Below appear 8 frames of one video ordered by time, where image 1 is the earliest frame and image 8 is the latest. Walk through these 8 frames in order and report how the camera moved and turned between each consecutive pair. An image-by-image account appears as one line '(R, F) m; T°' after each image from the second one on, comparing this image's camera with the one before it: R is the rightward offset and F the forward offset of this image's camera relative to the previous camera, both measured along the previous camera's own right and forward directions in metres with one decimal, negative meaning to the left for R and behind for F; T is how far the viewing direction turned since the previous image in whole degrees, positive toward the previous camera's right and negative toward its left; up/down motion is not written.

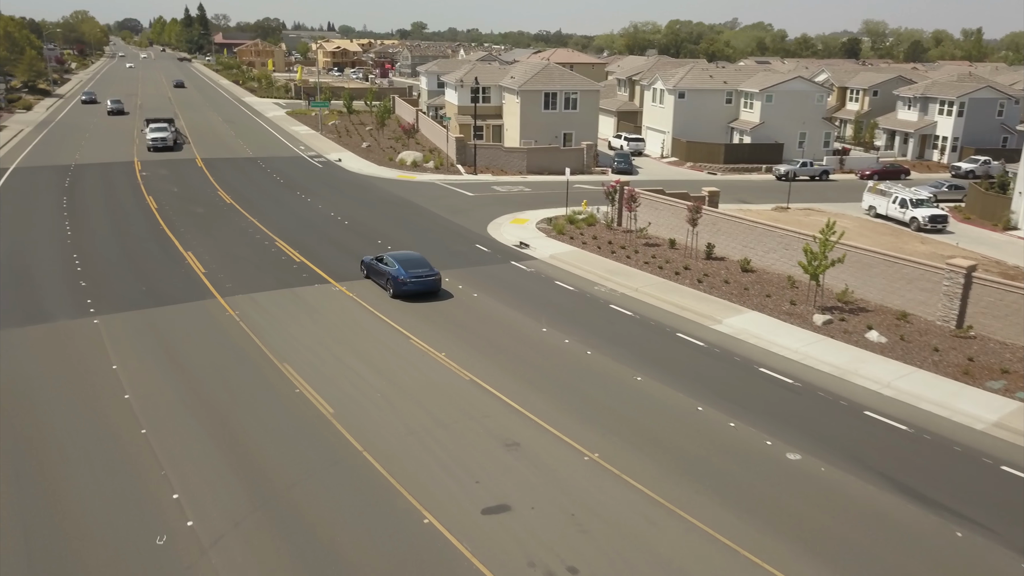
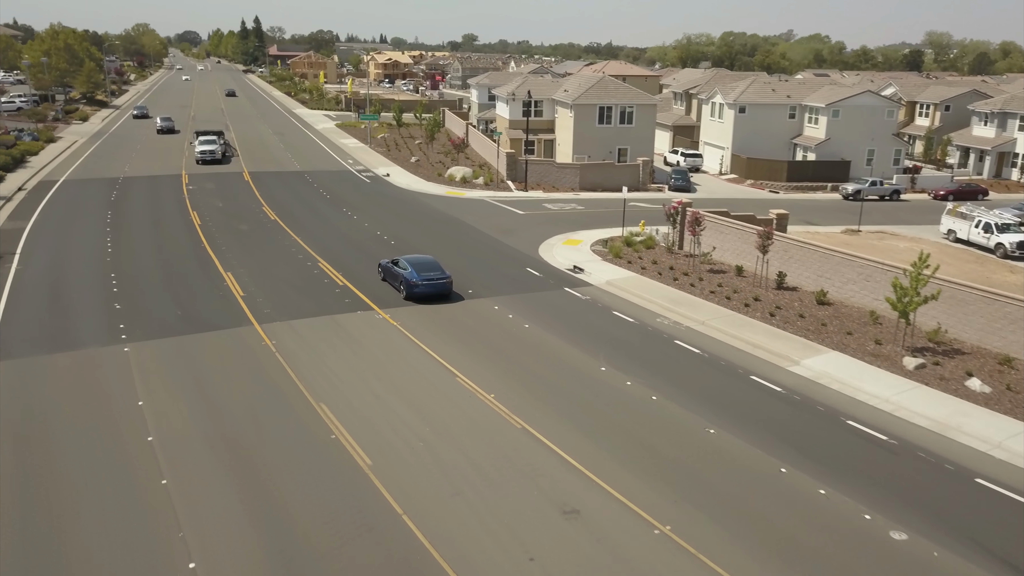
(-0.2, +1.5) m; -3°
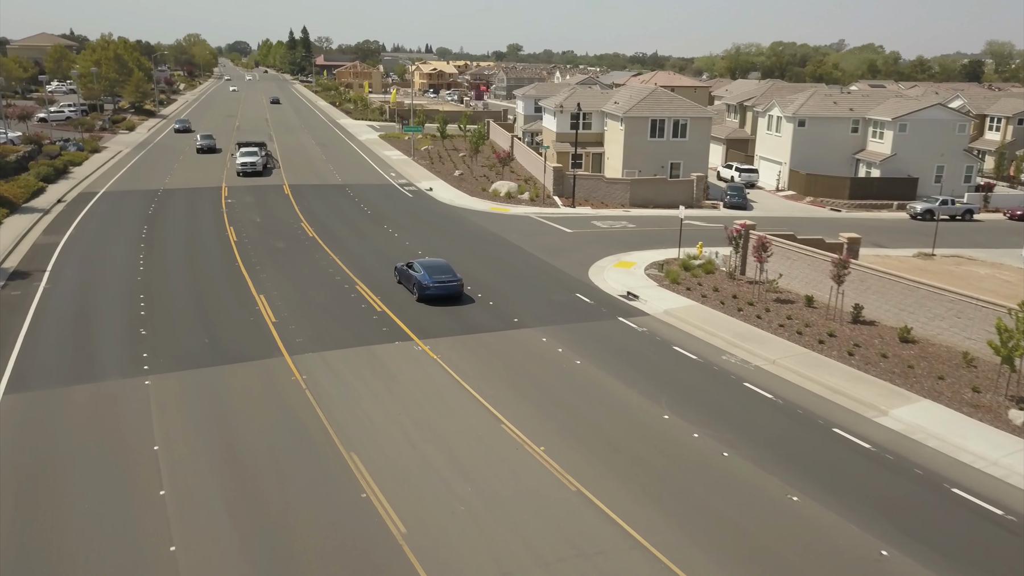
(-0.2, +1.6) m; -3°
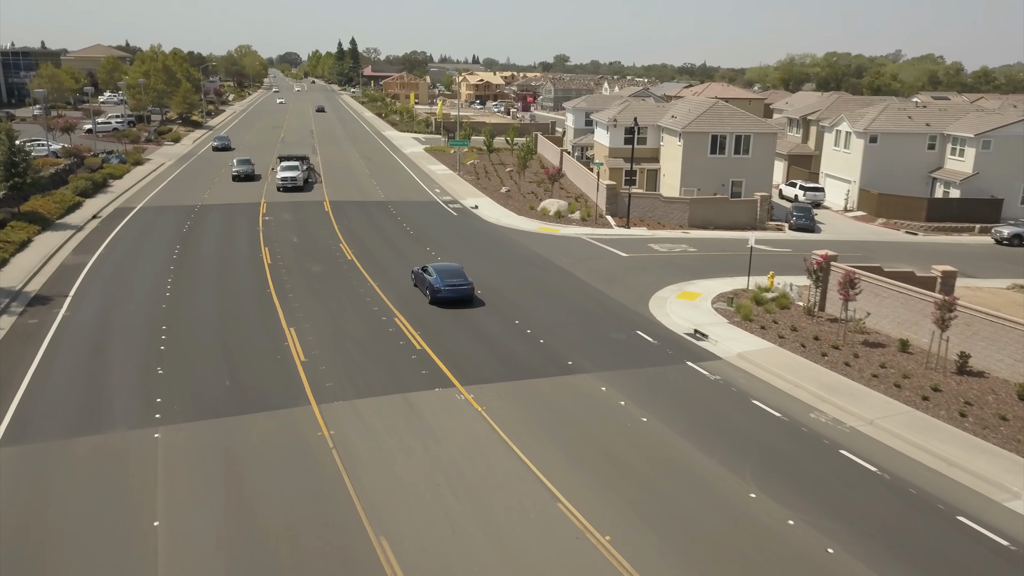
(-0.3, +2.1) m; -3°
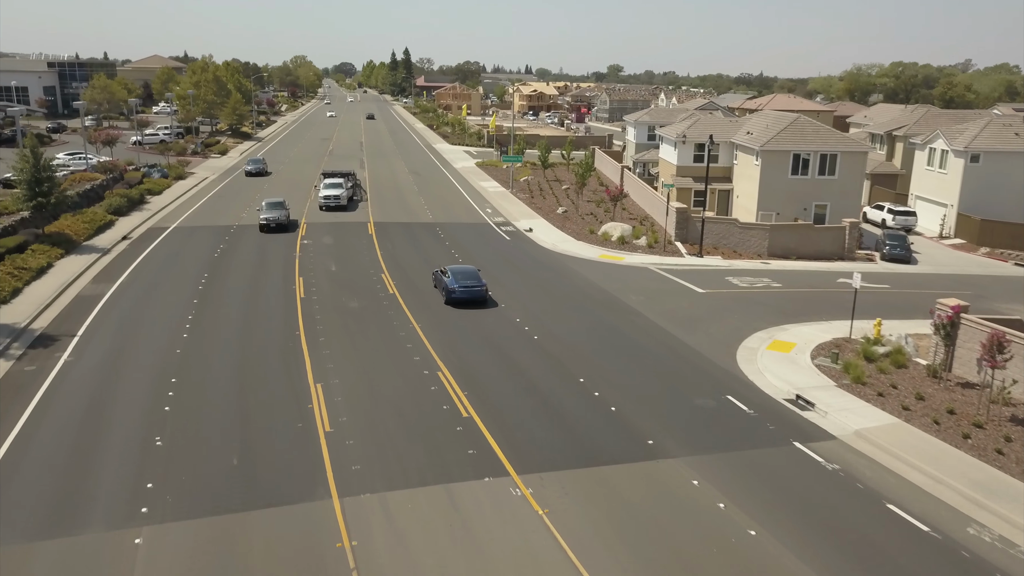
(-0.4, +3.2) m; -3°
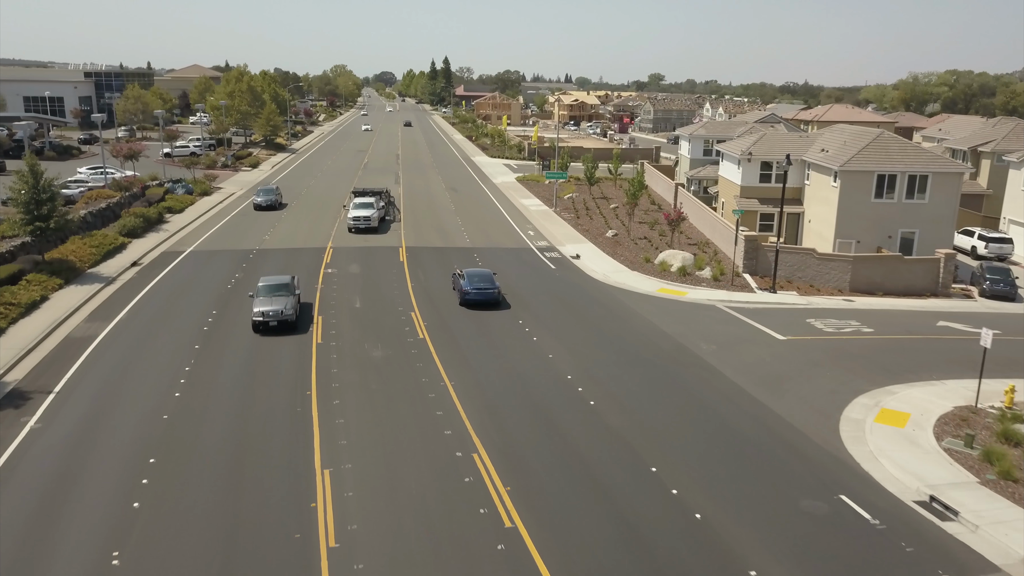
(-0.3, +3.5) m; -3°
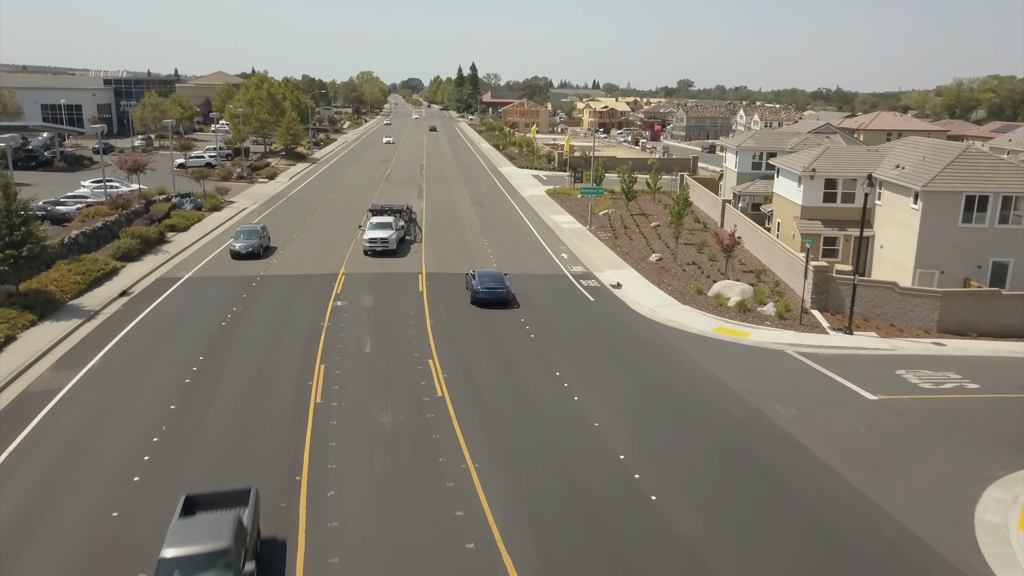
(-0.3, +3.6) m; -2°
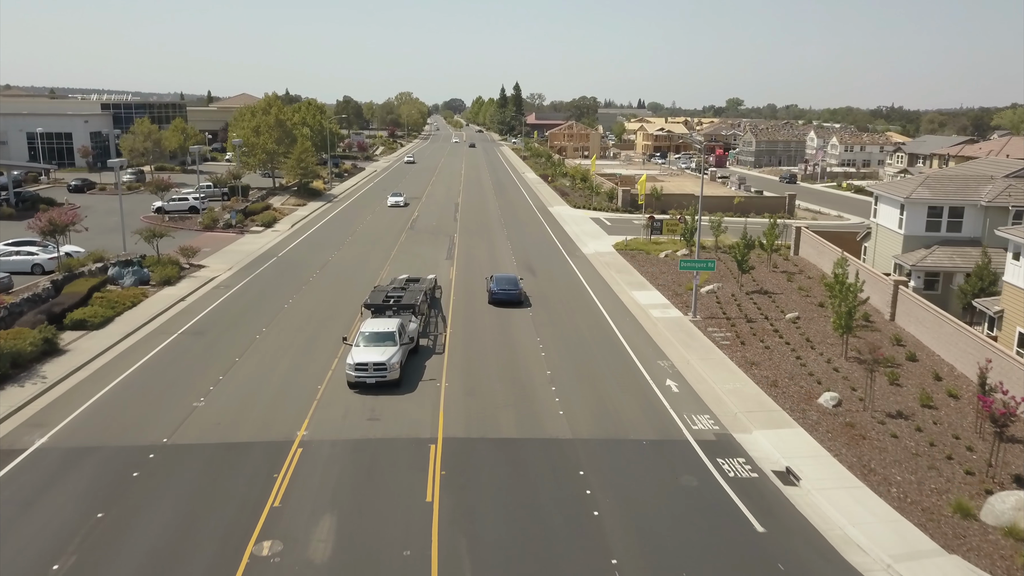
(-0.9, +12.8) m; -3°
